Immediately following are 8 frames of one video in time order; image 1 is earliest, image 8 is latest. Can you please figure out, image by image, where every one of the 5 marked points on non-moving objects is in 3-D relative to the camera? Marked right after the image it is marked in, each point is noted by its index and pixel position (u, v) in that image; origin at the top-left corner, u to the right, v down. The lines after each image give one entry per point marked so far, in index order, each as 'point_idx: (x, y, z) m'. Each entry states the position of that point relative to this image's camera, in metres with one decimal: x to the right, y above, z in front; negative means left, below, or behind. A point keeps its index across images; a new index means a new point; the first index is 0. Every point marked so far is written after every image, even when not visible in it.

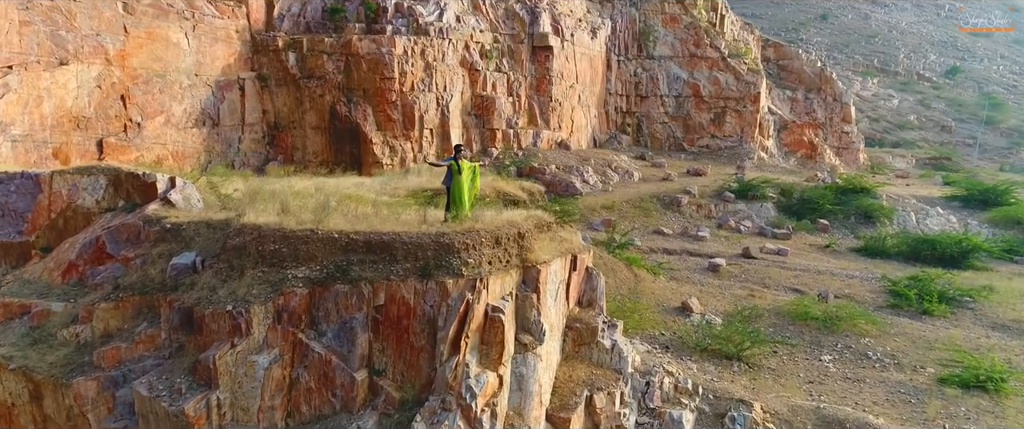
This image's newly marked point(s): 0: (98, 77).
0: (-7.4, +2.5, +13.8) m
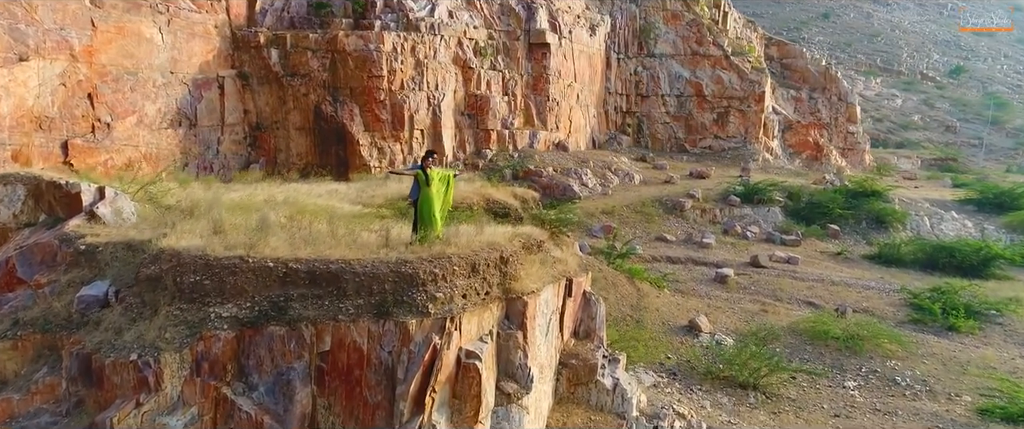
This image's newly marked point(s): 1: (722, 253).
0: (-7.5, +2.4, +12.9) m
1: (+4.0, -0.8, +14.7) m
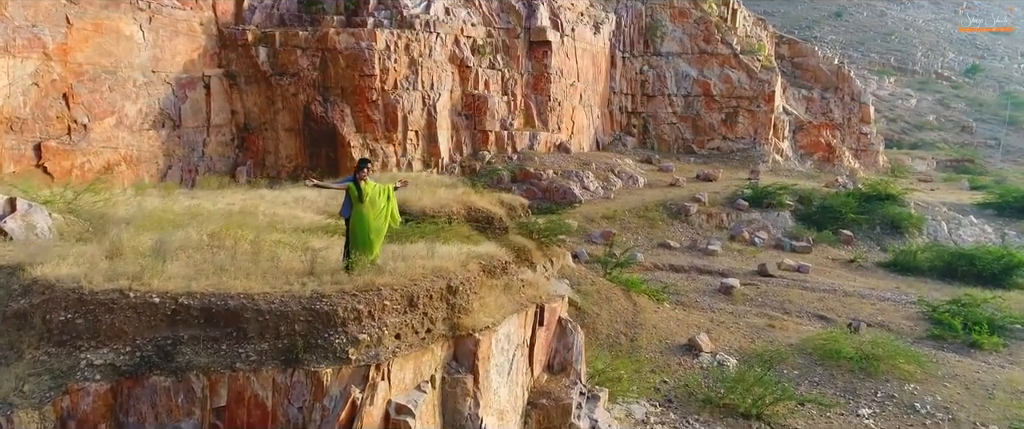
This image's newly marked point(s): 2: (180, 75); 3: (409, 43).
0: (-7.7, +2.3, +12.3) m
1: (+3.9, -0.9, +13.9) m
2: (-6.5, +2.7, +14.9) m
3: (-2.3, +3.8, +16.7) m
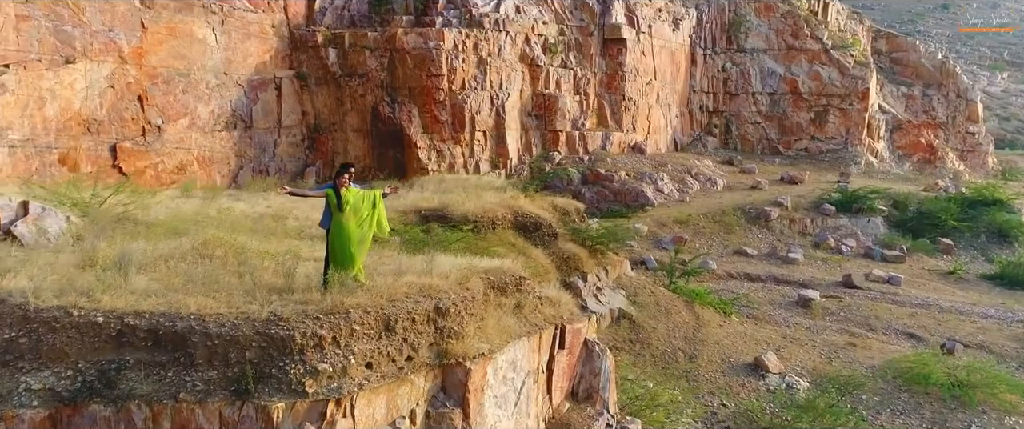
0: (-6.6, +2.3, +12.6) m
1: (+5.1, -1.0, +13.0) m
2: (-5.1, +2.7, +15.1) m
3: (-0.7, +3.7, +16.4) m
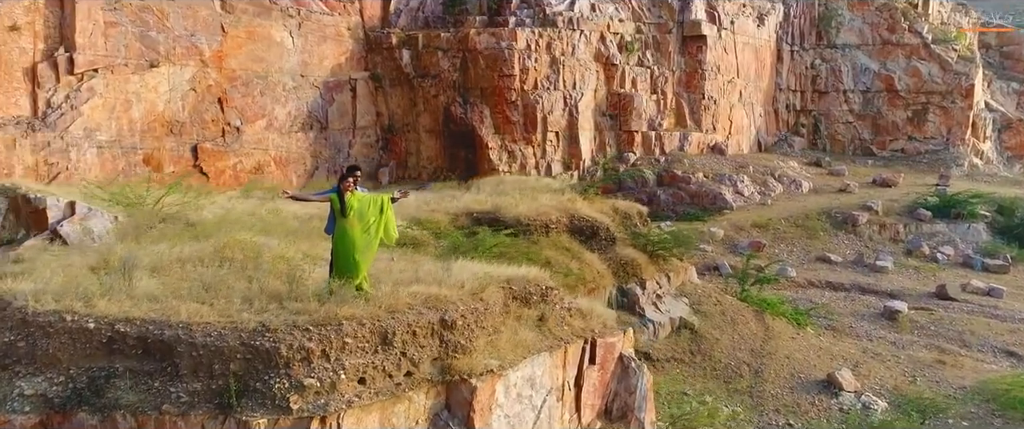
0: (-5.5, +2.3, +13.1) m
1: (+6.1, -1.0, +12.1) m
2: (-3.7, +2.7, +15.4) m
3: (+0.8, +3.7, +16.2) m
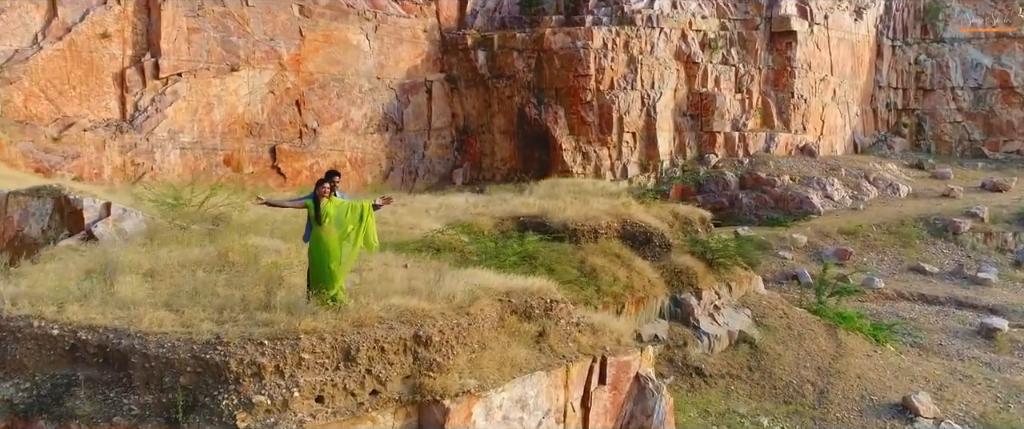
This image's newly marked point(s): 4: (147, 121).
0: (-4.2, +2.3, +13.5) m
1: (+7.1, -1.2, +11.1) m
2: (-2.2, +2.7, +15.5) m
3: (+2.4, +3.6, +15.8) m
4: (-5.7, +1.5, +12.0) m
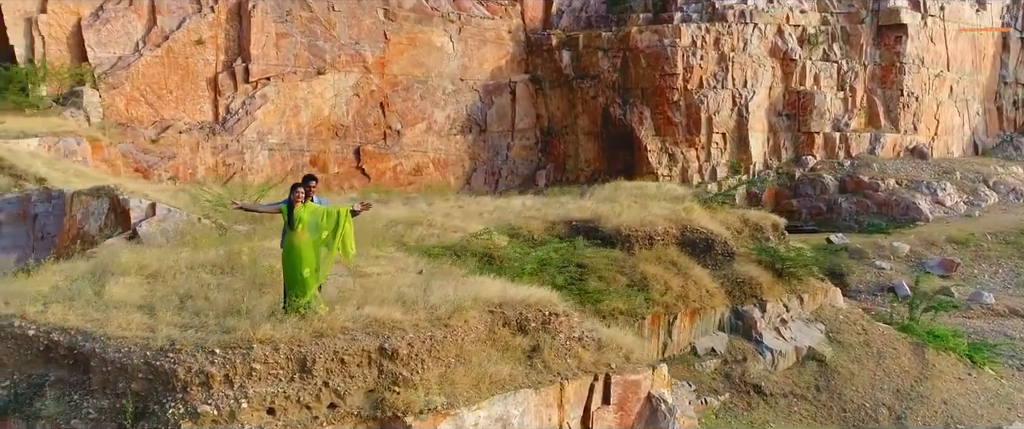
0: (-2.8, +2.3, +13.8) m
1: (+8.1, -1.3, +9.9) m
2: (-0.5, +2.7, +15.5) m
3: (+4.1, +3.5, +15.2) m
4: (-4.5, +1.5, +12.5) m
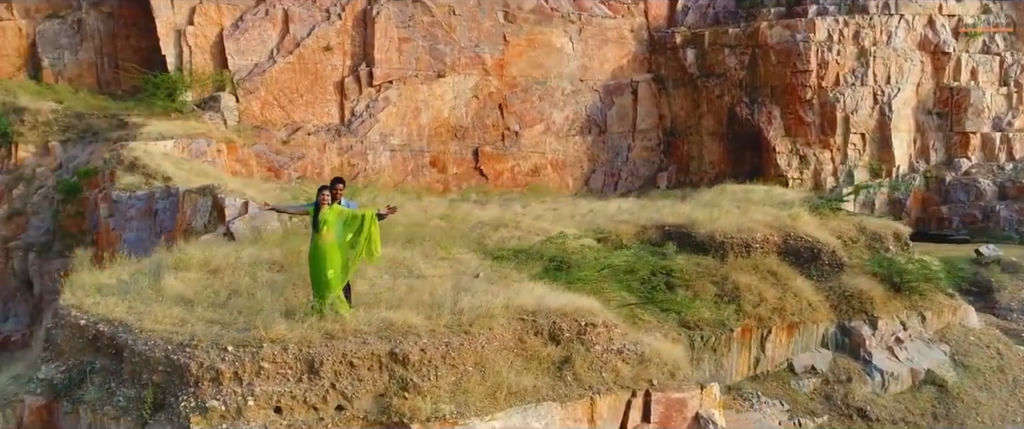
0: (-0.7, +2.3, +14.0) m
1: (+9.3, -1.5, +8.2) m
2: (+1.9, +2.6, +15.3) m
3: (+6.4, +3.4, +14.1) m
4: (-2.5, +1.5, +13.0) m
